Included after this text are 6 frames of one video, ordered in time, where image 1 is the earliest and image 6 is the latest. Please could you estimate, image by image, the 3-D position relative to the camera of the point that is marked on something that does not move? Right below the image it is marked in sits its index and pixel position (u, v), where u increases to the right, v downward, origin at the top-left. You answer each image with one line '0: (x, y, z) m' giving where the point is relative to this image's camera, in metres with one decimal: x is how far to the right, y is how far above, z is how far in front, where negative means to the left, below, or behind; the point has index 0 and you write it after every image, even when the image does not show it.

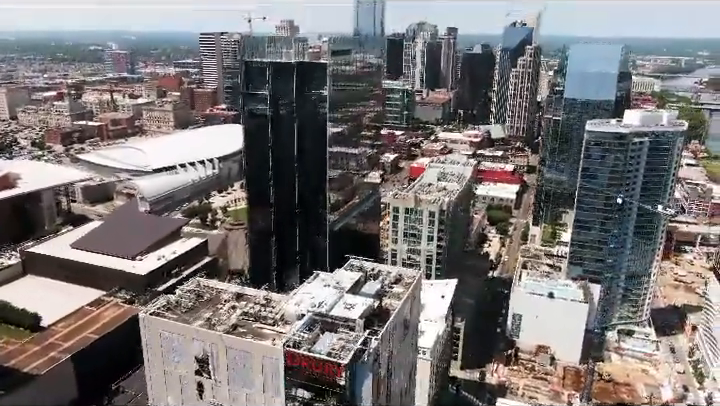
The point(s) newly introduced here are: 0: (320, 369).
0: (-1.5, -5.8, +19.3) m
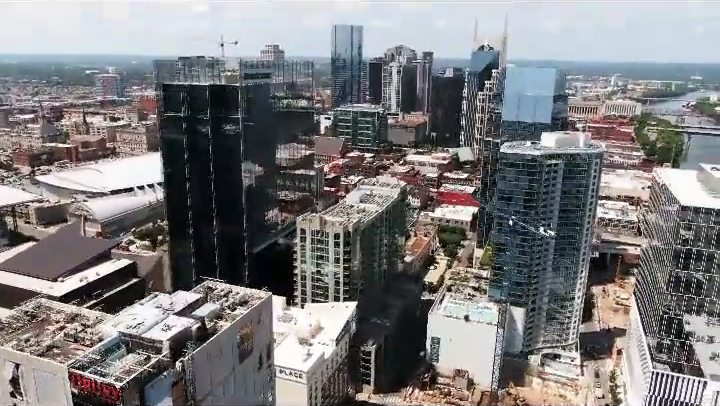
0: (-9.0, -6.5, +19.0) m
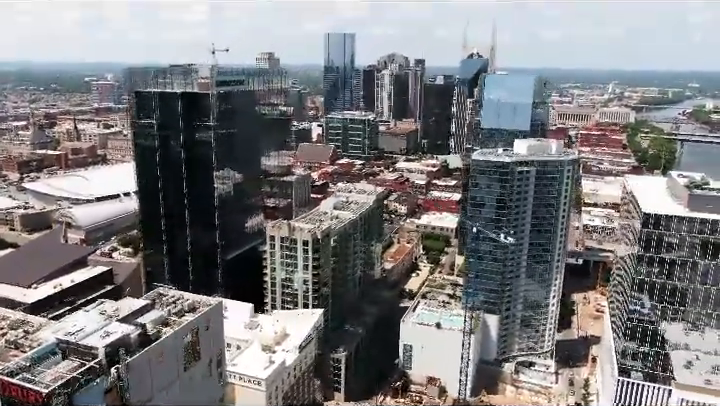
0: (-11.4, -6.8, +19.0) m
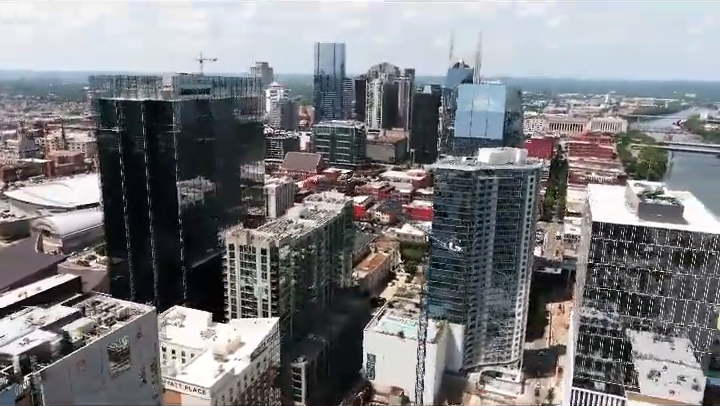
0: (-14.7, -7.0, +18.9) m
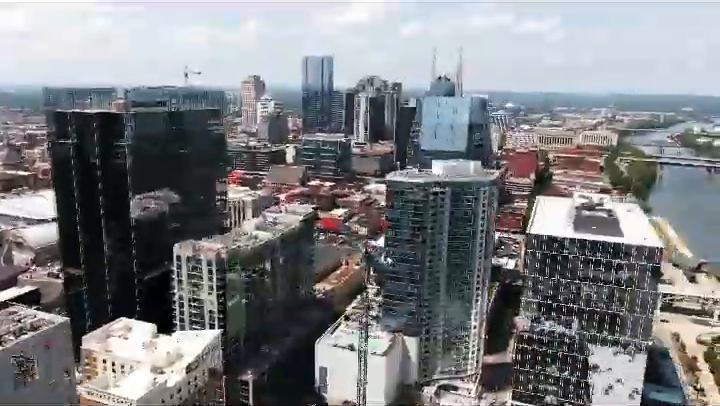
0: (-18.9, -7.3, +18.7) m
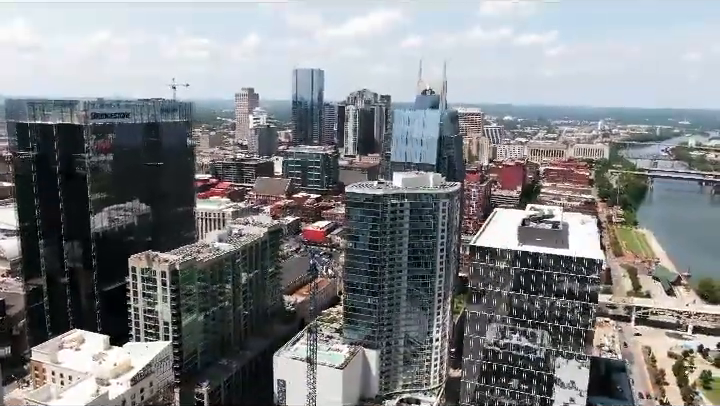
0: (-22.5, -7.6, +18.6) m
